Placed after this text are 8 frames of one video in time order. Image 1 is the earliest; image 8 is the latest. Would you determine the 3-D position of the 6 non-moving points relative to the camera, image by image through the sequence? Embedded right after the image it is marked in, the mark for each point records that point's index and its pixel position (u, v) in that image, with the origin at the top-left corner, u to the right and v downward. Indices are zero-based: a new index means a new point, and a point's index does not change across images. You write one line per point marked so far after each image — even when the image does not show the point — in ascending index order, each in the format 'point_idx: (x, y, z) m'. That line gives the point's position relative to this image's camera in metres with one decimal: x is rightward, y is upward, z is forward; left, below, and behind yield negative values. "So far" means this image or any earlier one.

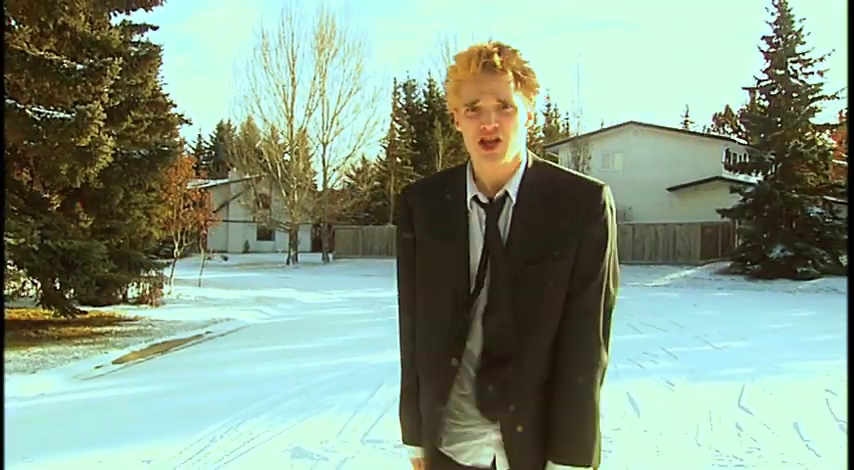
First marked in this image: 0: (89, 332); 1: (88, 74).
0: (-3.8, -1.1, +10.1) m
1: (-3.3, +1.6, +9.1) m
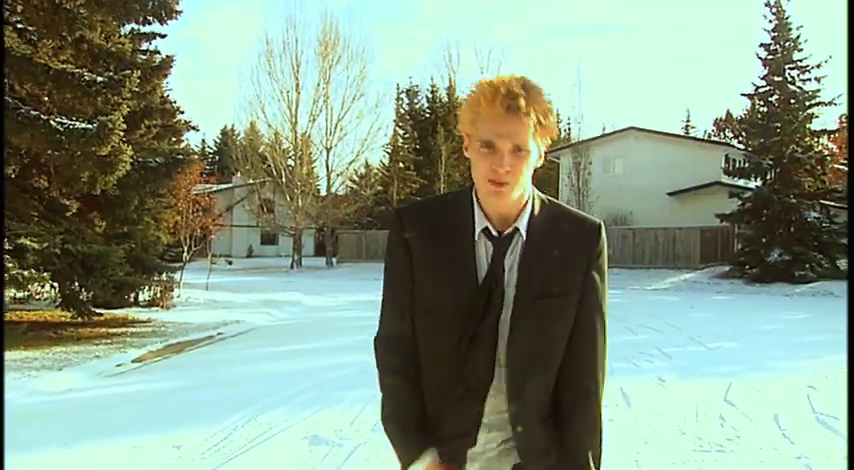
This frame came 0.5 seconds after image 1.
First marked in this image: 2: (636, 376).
0: (-3.7, -1.1, +10.5) m
1: (-3.3, +1.6, +9.5) m
2: (+1.7, -1.2, +7.4) m
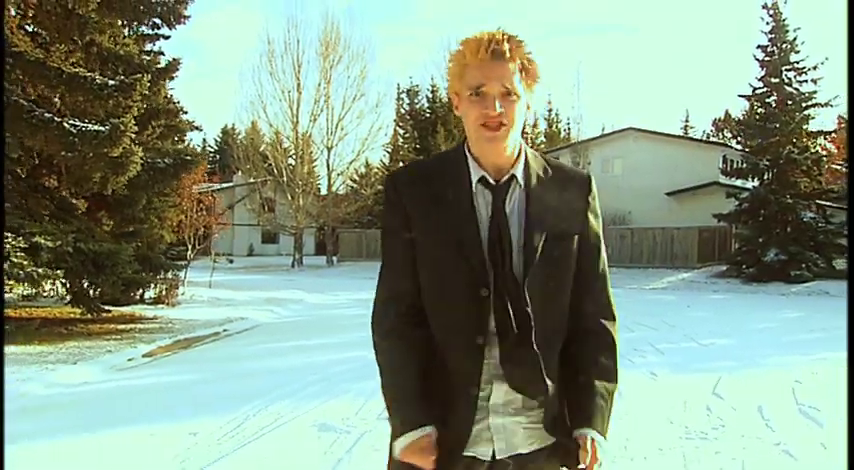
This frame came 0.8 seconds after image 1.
0: (-3.7, -1.1, +10.8) m
1: (-3.3, +1.6, +9.8) m
2: (+1.7, -1.1, +7.7) m
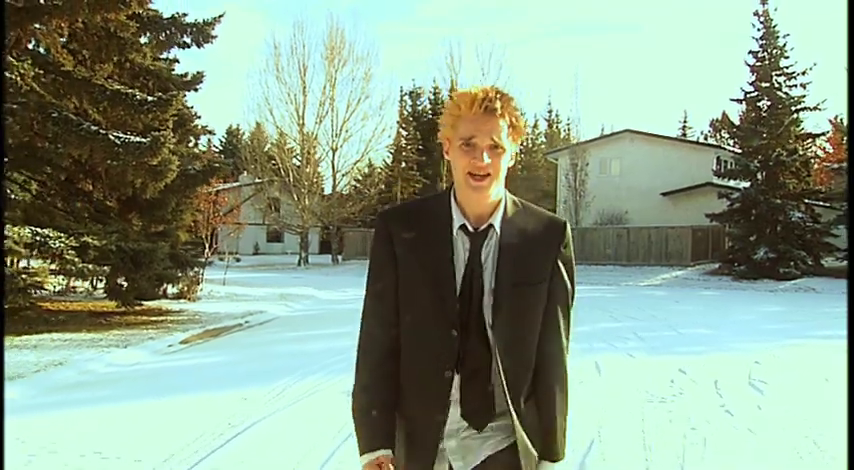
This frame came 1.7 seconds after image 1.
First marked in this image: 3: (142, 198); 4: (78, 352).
0: (-3.6, -1.1, +11.8) m
1: (-3.2, +1.6, +10.9) m
2: (+1.8, -1.1, +8.8) m
3: (-3.9, +0.5, +12.7) m
4: (-3.2, -1.1, +8.3) m
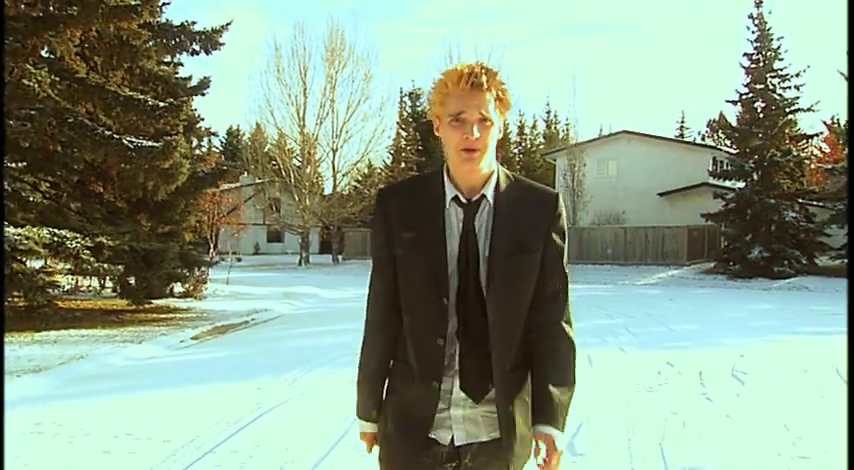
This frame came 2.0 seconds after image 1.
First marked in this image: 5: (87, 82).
0: (-3.6, -1.1, +12.3) m
1: (-3.2, +1.6, +11.3) m
2: (+1.8, -1.1, +9.2) m
3: (-3.9, +0.5, +13.1) m
4: (-3.2, -1.1, +8.8) m
5: (-4.2, +1.9, +11.1) m
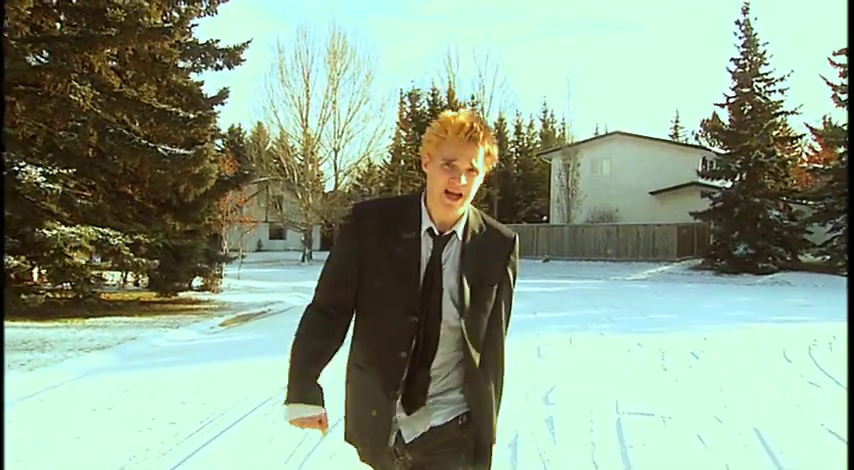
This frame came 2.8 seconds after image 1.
0: (-3.6, -1.1, +13.5) m
1: (-3.2, +1.6, +12.5) m
2: (+1.8, -1.1, +10.5) m
3: (-3.9, +0.5, +14.4) m
4: (-3.2, -1.1, +10.0) m
5: (-4.1, +1.9, +12.4) m
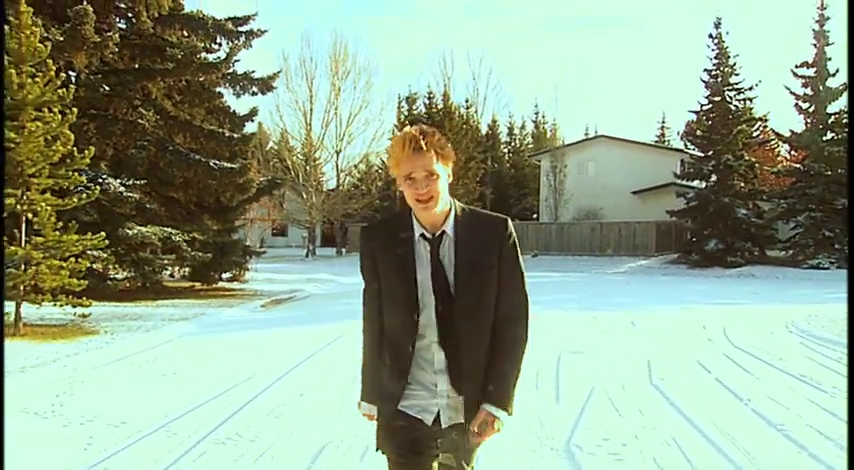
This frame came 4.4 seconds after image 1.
0: (-3.6, -1.0, +16.2) m
1: (-3.2, +1.6, +15.2) m
2: (+1.9, -1.1, +13.2) m
3: (-3.9, +0.5, +17.0) m
4: (-3.1, -1.0, +12.7) m
5: (-4.1, +1.9, +15.1) m
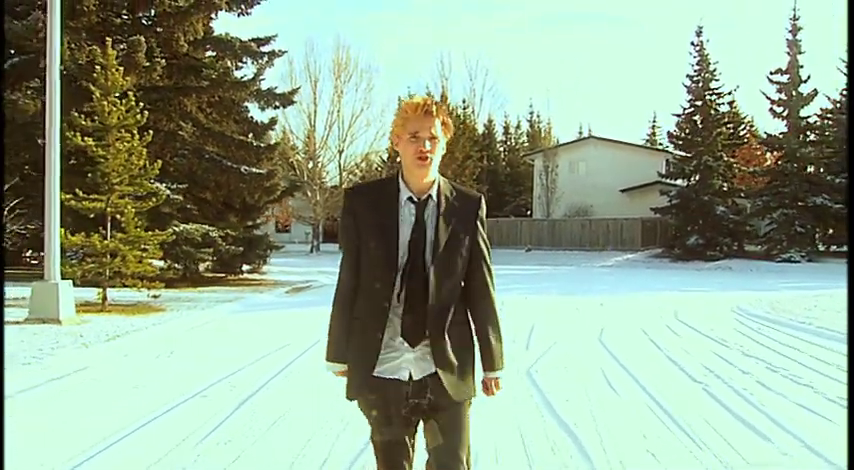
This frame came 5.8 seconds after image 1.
0: (-3.6, -1.0, +18.4) m
1: (-3.1, +1.7, +17.4) m
2: (+1.9, -1.0, +15.4) m
3: (-3.9, +0.6, +19.3) m
4: (-3.1, -1.0, +14.9) m
5: (-4.1, +2.0, +17.3) m
